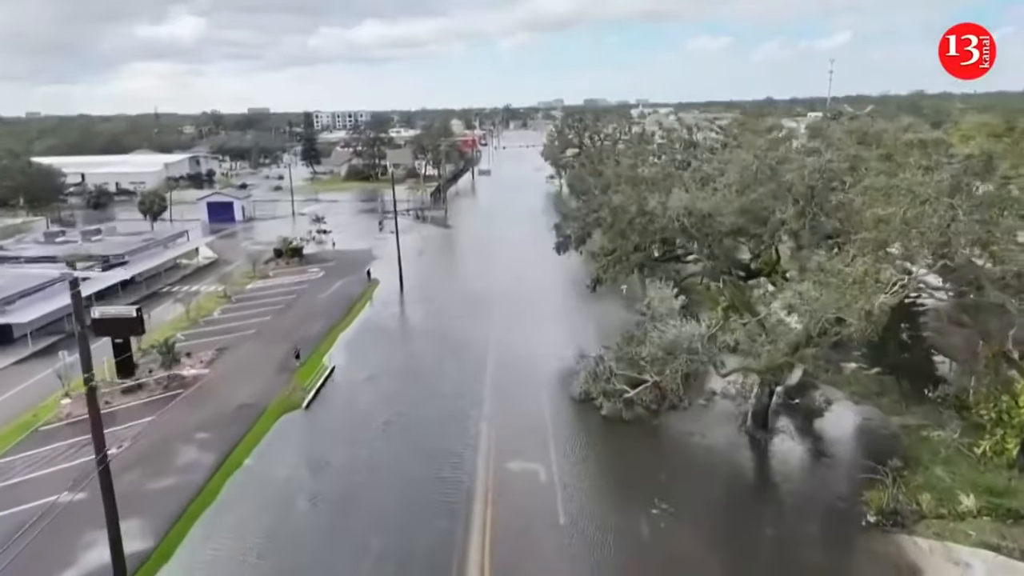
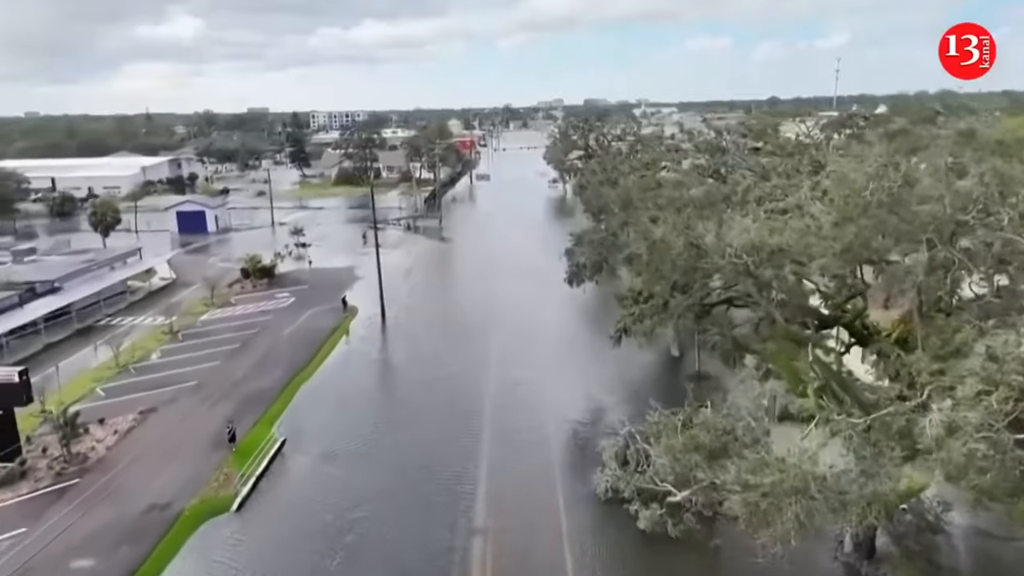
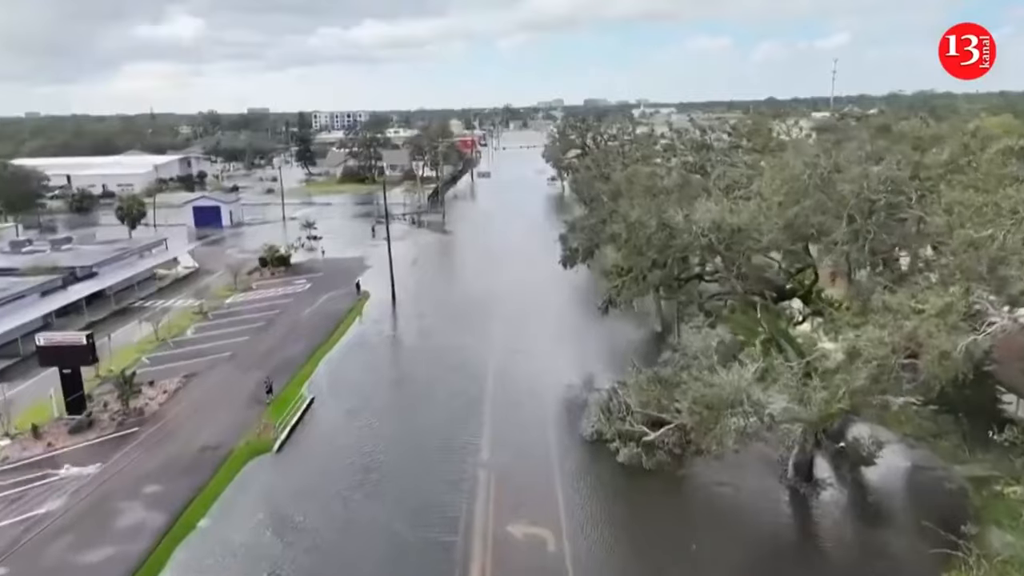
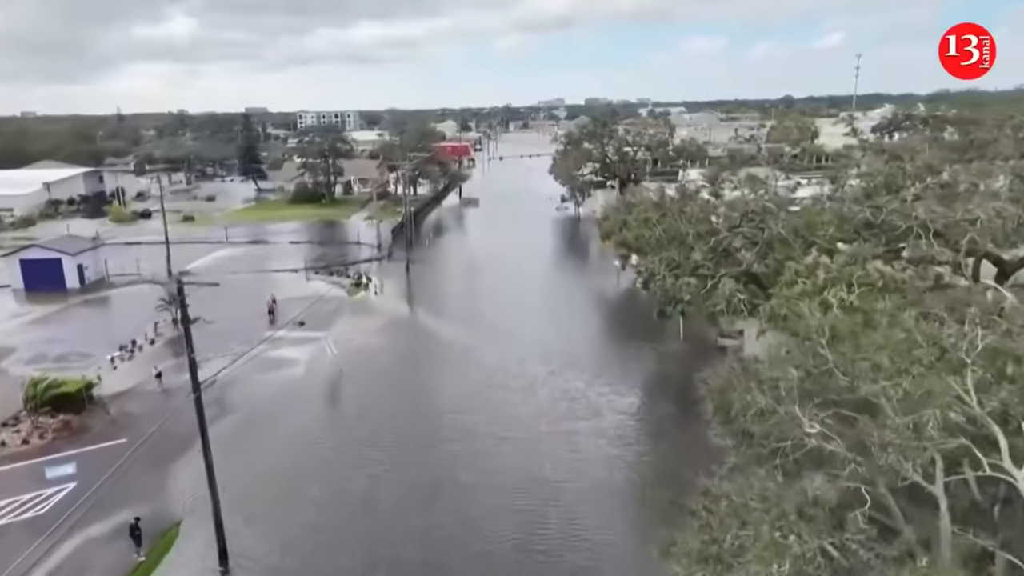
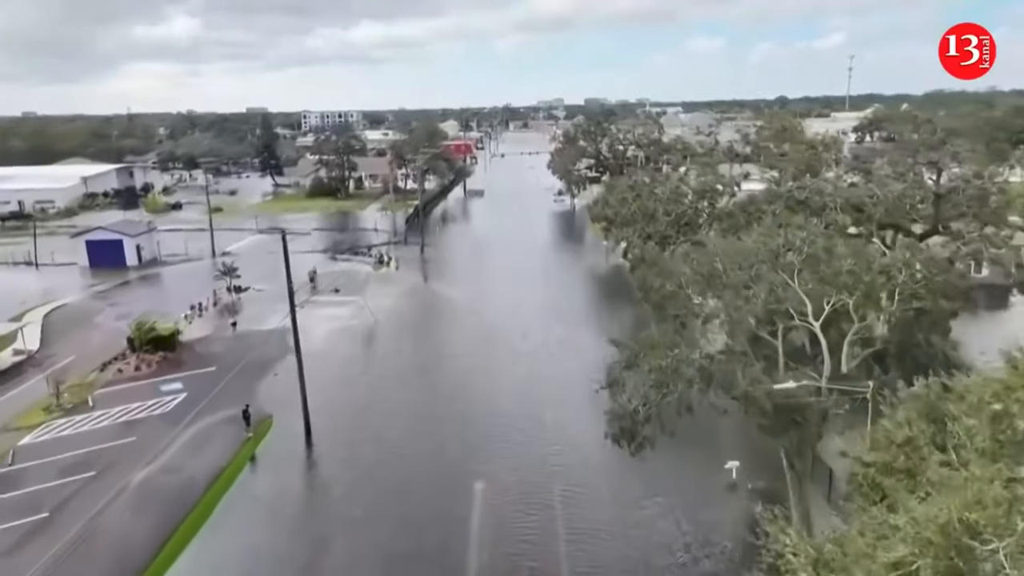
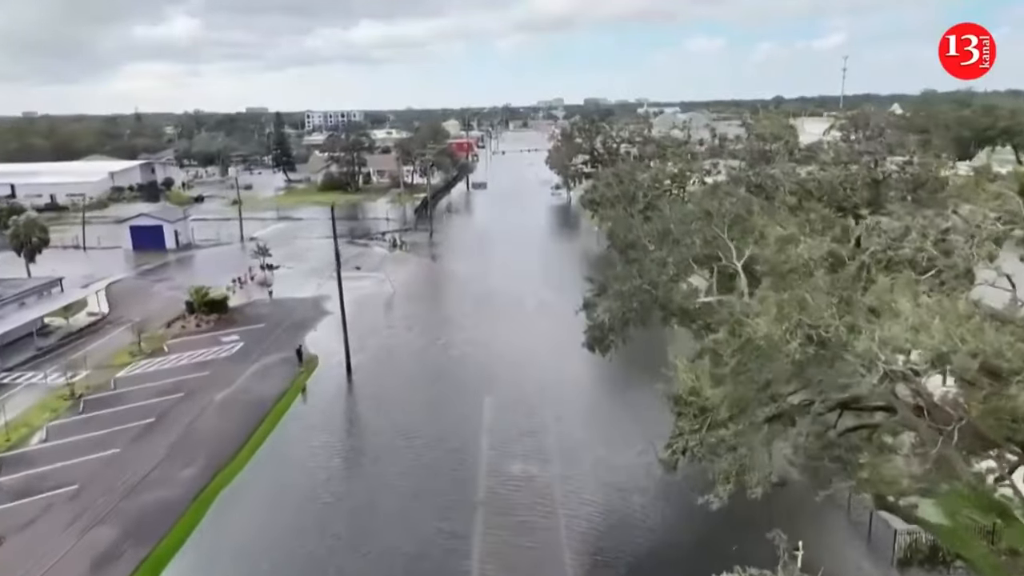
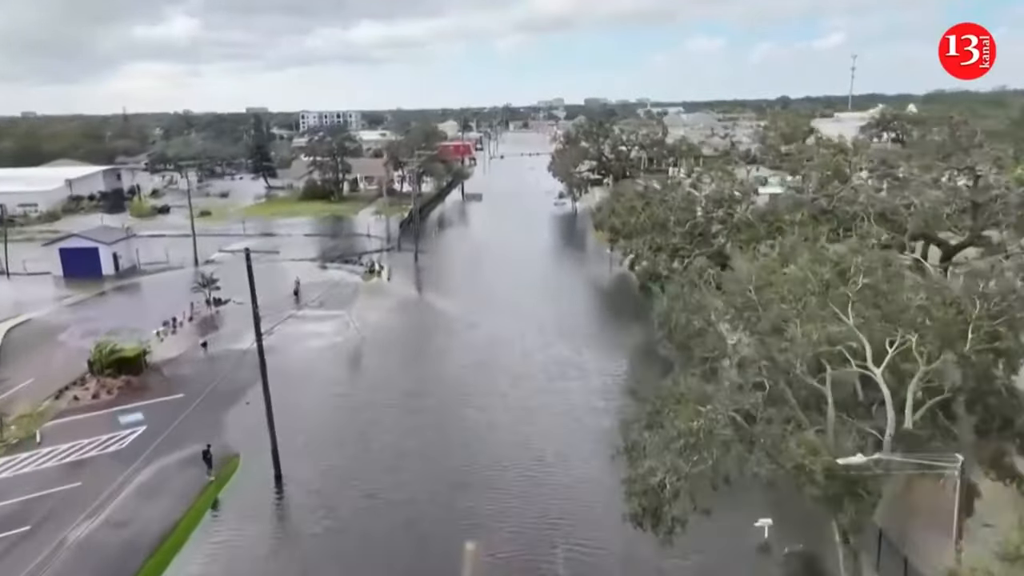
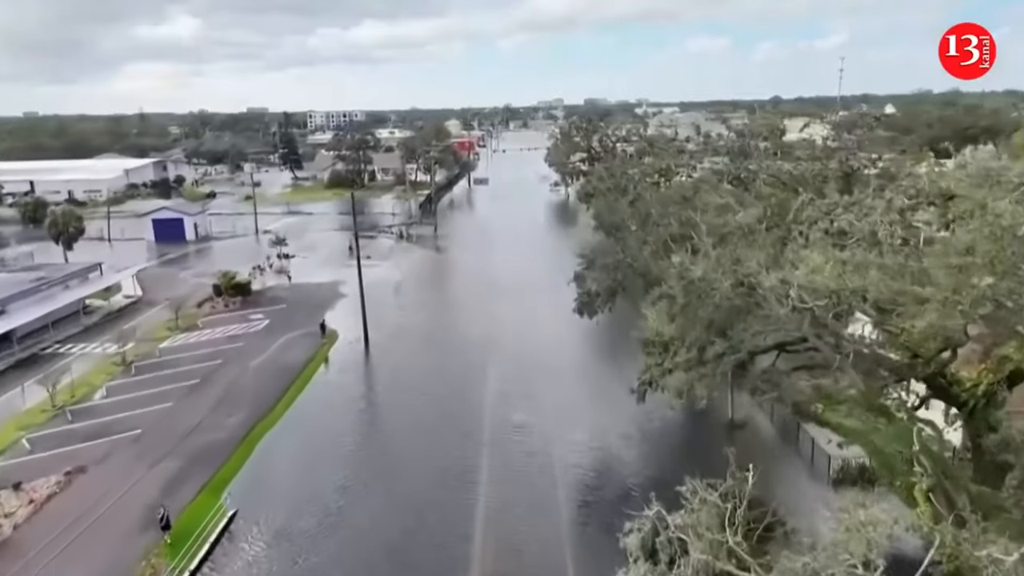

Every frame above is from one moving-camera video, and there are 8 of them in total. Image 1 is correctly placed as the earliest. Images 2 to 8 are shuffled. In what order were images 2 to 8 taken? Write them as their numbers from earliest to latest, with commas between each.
3, 2, 8, 6, 5, 7, 4
